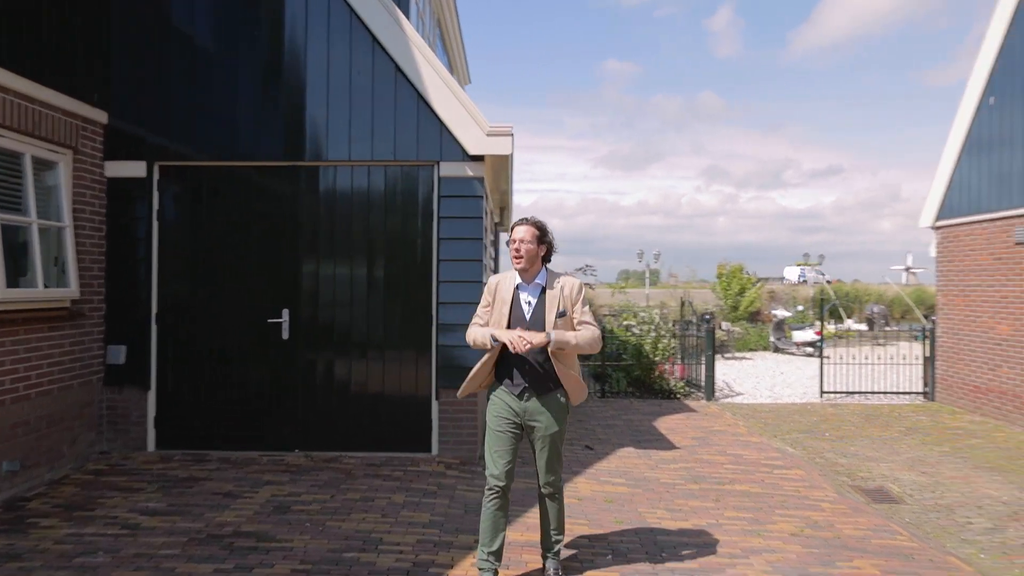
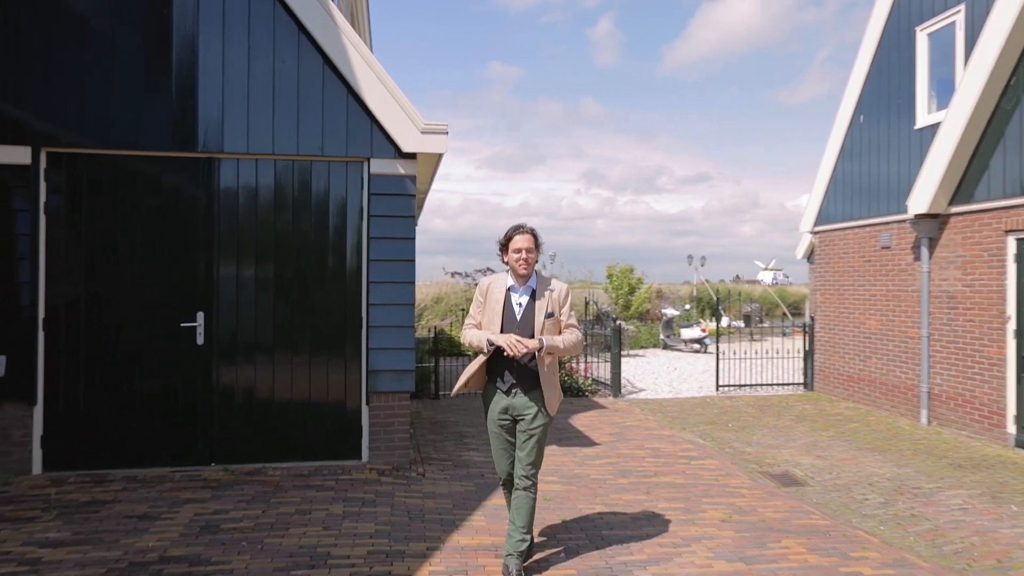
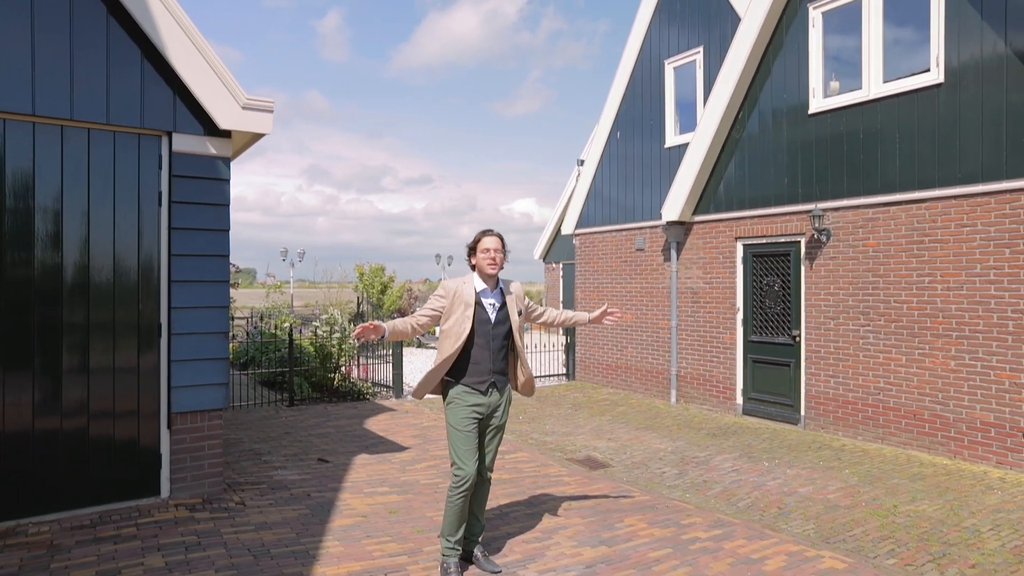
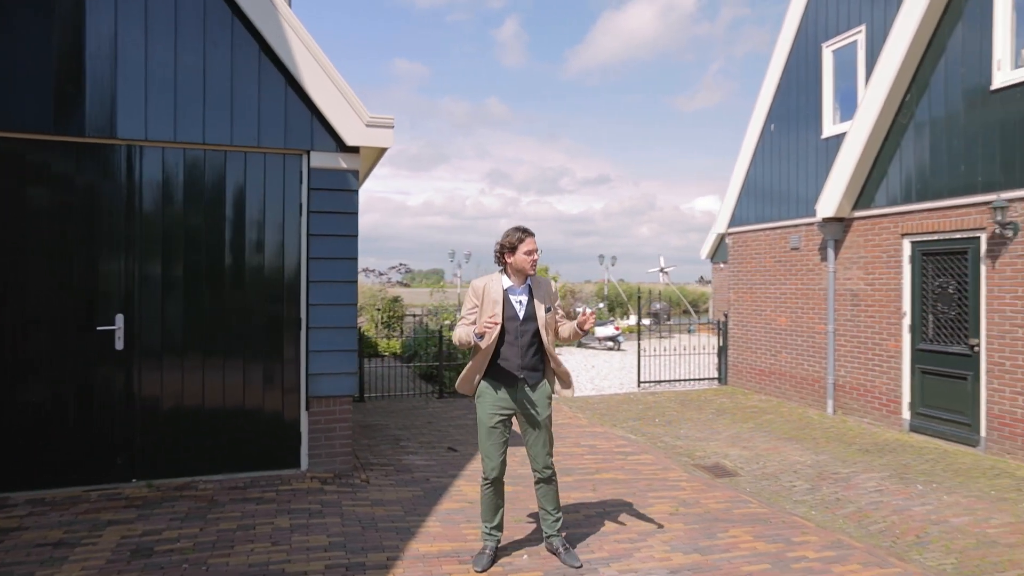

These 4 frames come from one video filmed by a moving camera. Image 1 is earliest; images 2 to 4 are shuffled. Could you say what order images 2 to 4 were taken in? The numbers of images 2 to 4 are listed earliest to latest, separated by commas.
2, 4, 3
